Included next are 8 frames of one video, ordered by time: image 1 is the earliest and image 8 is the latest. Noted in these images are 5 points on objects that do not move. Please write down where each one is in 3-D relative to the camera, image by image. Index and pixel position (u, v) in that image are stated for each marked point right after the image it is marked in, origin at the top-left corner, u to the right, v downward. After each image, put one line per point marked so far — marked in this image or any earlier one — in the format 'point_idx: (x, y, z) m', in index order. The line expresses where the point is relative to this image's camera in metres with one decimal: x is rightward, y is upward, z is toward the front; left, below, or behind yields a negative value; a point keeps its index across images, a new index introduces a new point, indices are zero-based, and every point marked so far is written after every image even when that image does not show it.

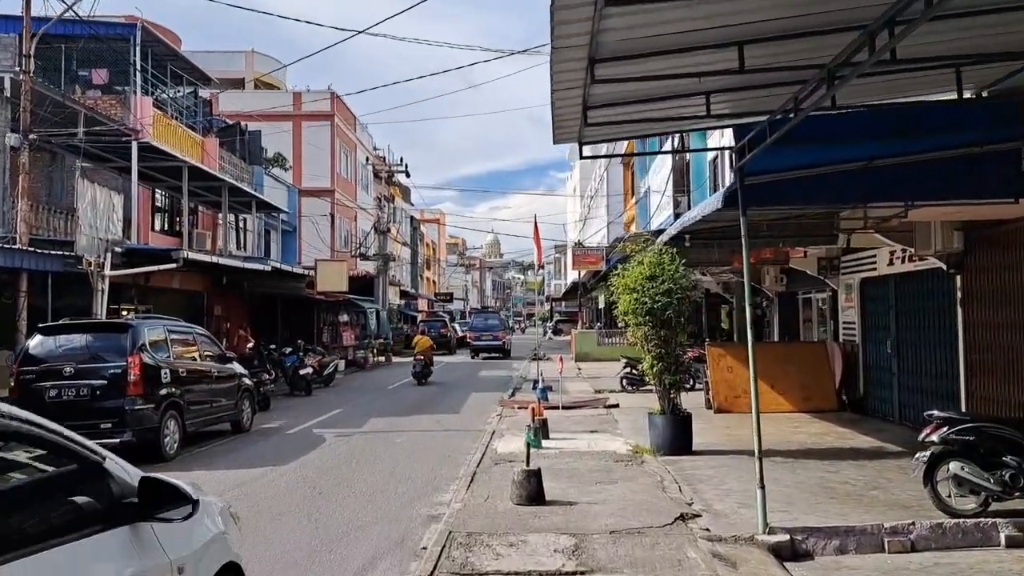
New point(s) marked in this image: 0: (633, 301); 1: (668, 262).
0: (+1.6, -0.2, +10.8) m
1: (+2.1, +0.4, +10.9) m
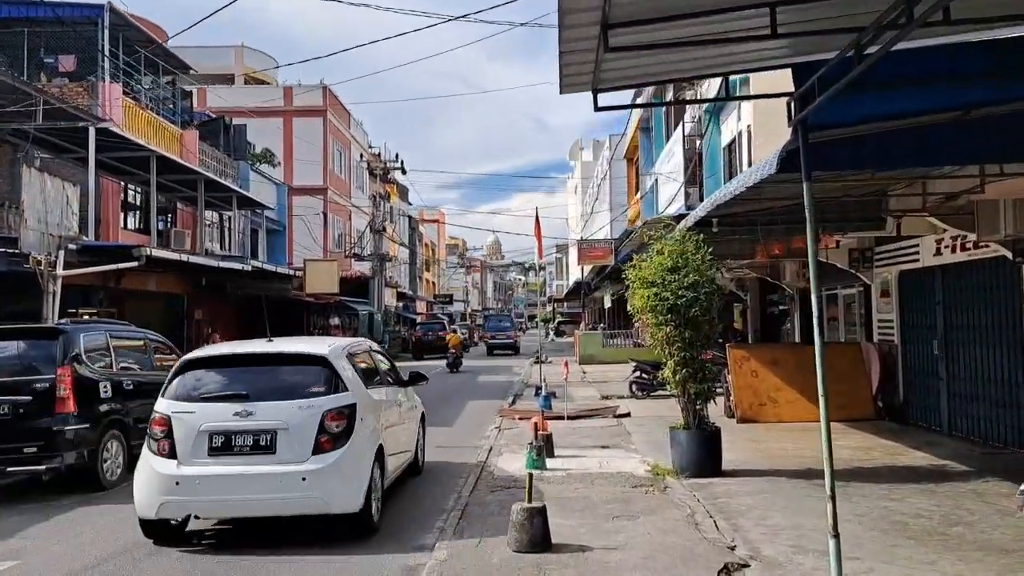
0: (+1.6, -0.1, +9.2) m
1: (+2.1, +0.4, +9.3) m
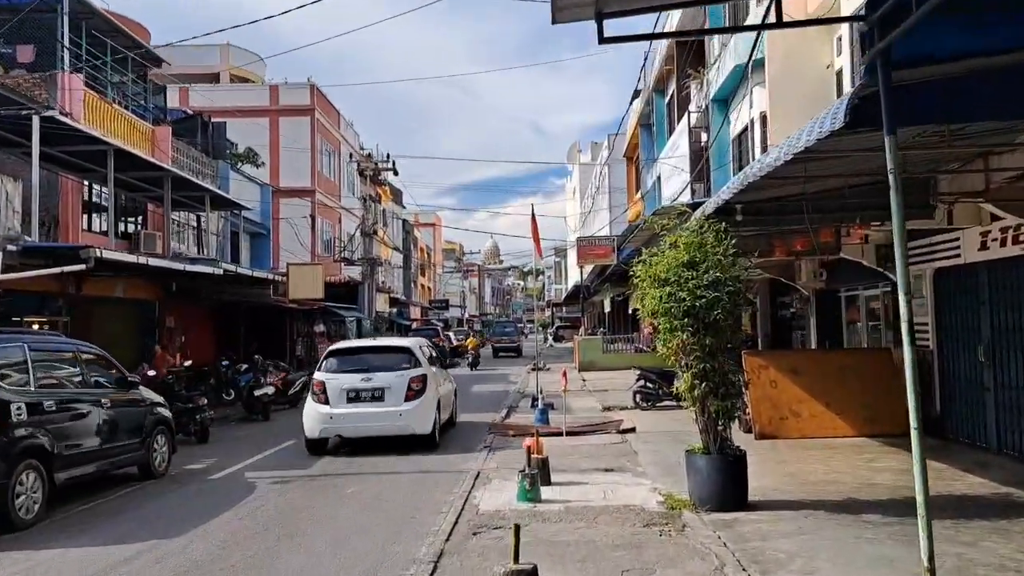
0: (+1.4, -0.1, +7.7) m
1: (+2.0, +0.4, +7.8) m
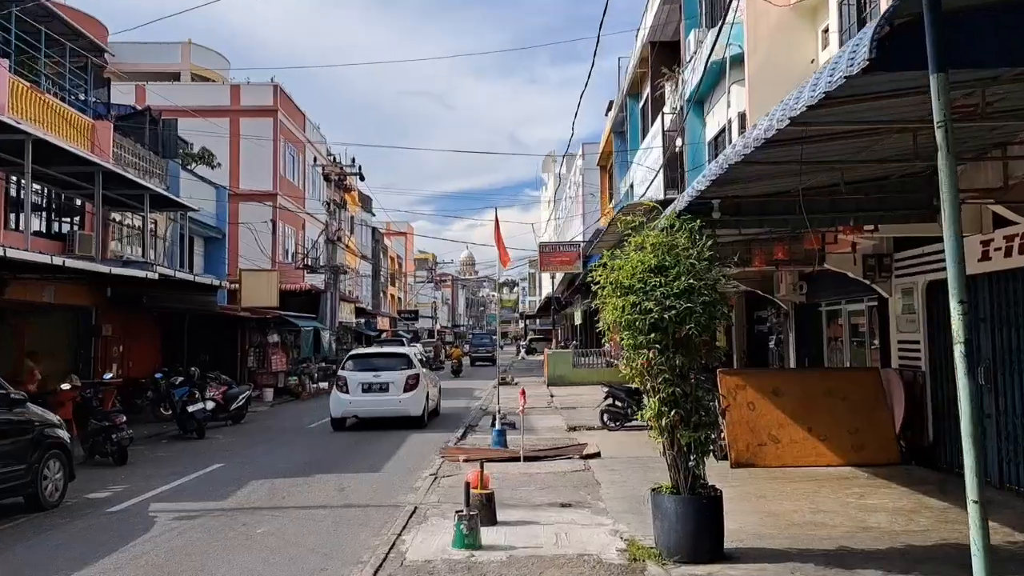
0: (+0.9, -0.1, +6.5) m
1: (+1.4, +0.4, +6.6) m
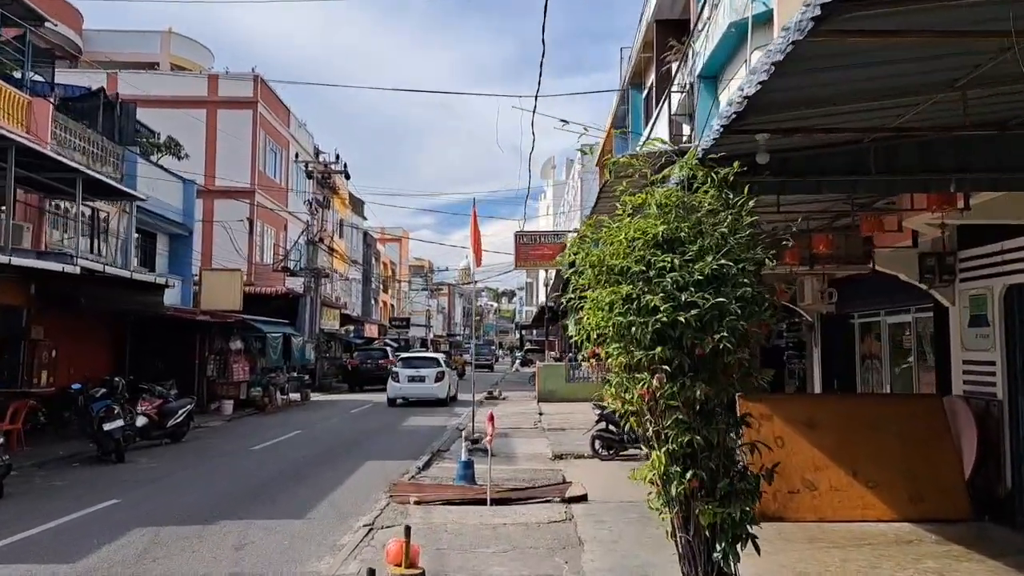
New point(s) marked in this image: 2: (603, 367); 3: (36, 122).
0: (+0.5, -0.1, +4.1) m
1: (+1.1, +0.4, +4.2) m
2: (+0.5, -0.4, +4.5) m
3: (-11.1, +3.9, +18.9) m
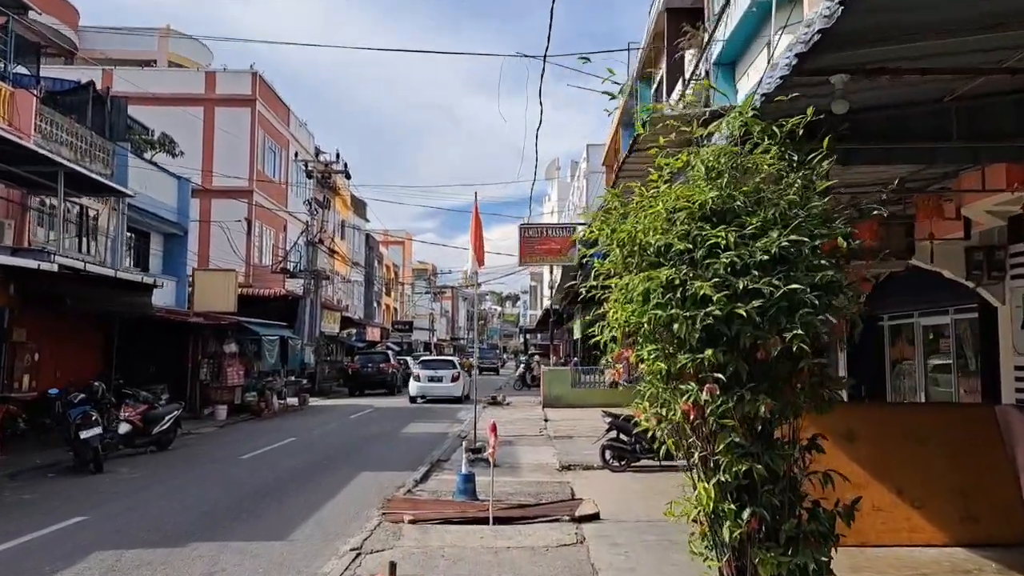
0: (+0.6, 0.0, +3.2) m
1: (+1.1, +0.5, +3.3) m
2: (+0.5, -0.4, +3.6) m
3: (-11.0, +3.9, +18.1) m
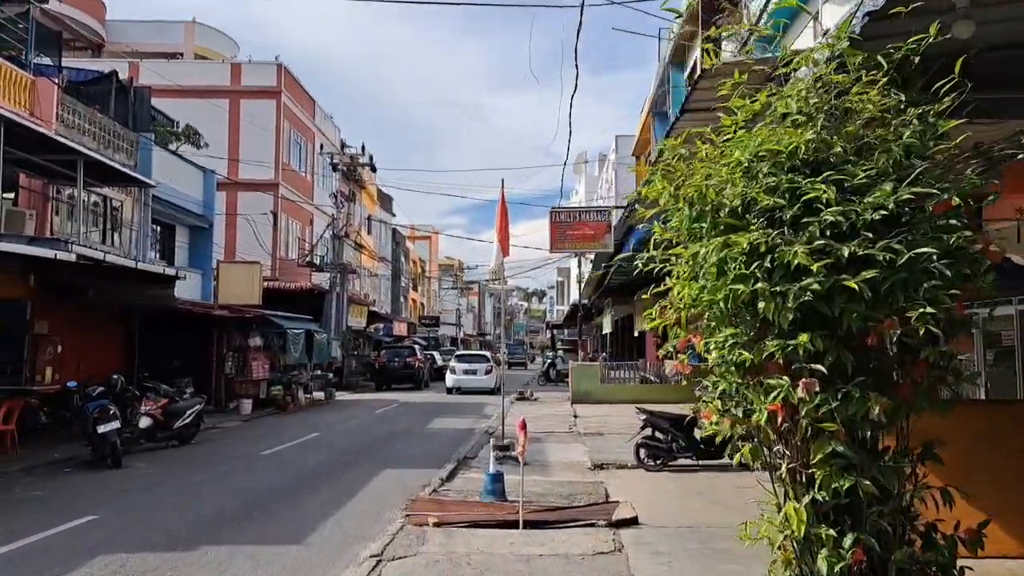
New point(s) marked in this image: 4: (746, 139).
0: (+0.7, +0.1, +2.6) m
1: (+1.2, +0.6, +2.7) m
2: (+0.7, -0.3, +3.0) m
3: (-10.3, +4.1, +17.8) m
4: (+0.7, +0.4, +2.7) m
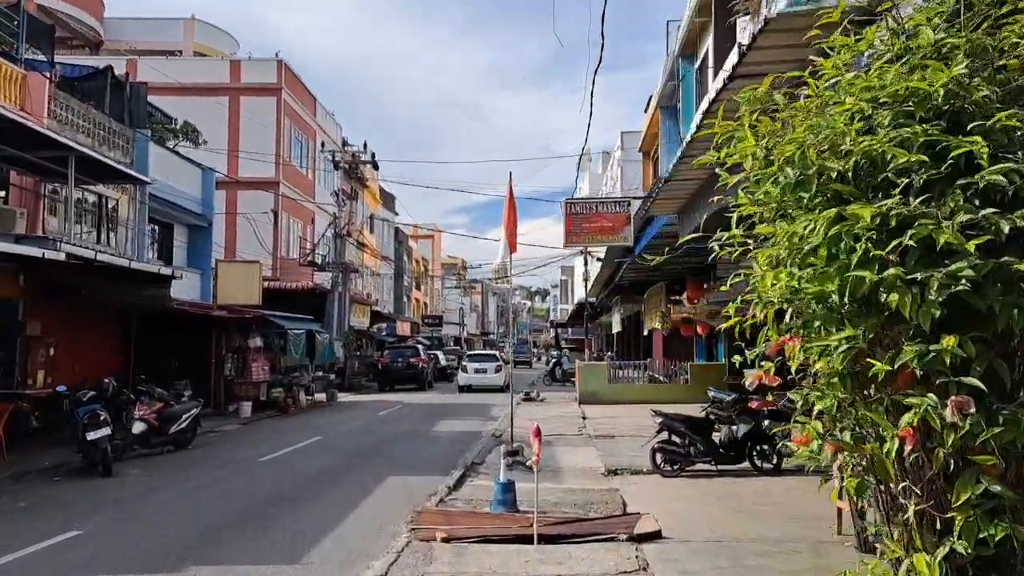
0: (+0.8, +0.1, +2.0) m
1: (+1.3, +0.6, +2.1) m
2: (+0.8, -0.3, +2.4) m
3: (-10.2, +4.1, +17.3) m
4: (+0.8, +0.5, +2.1) m
